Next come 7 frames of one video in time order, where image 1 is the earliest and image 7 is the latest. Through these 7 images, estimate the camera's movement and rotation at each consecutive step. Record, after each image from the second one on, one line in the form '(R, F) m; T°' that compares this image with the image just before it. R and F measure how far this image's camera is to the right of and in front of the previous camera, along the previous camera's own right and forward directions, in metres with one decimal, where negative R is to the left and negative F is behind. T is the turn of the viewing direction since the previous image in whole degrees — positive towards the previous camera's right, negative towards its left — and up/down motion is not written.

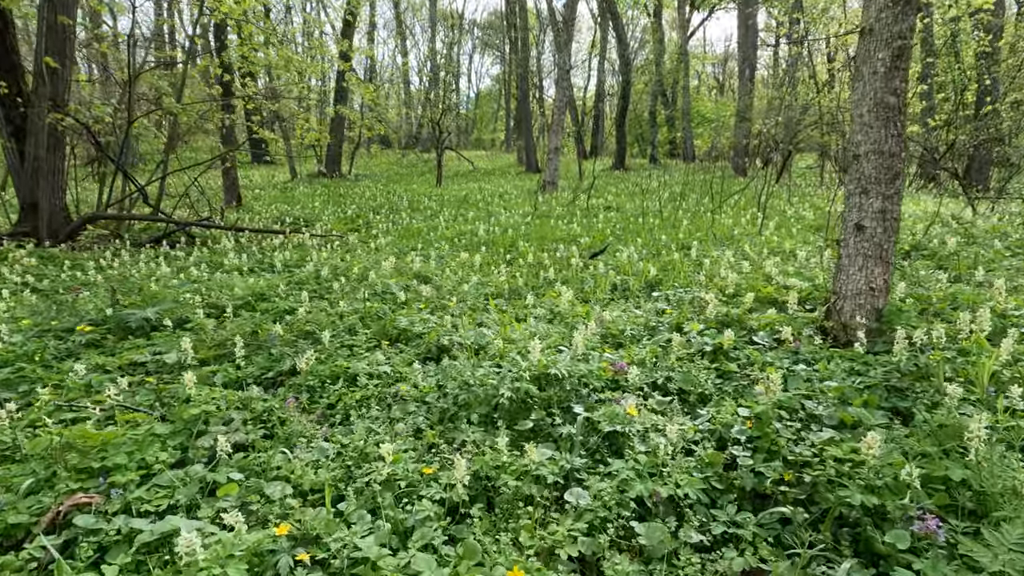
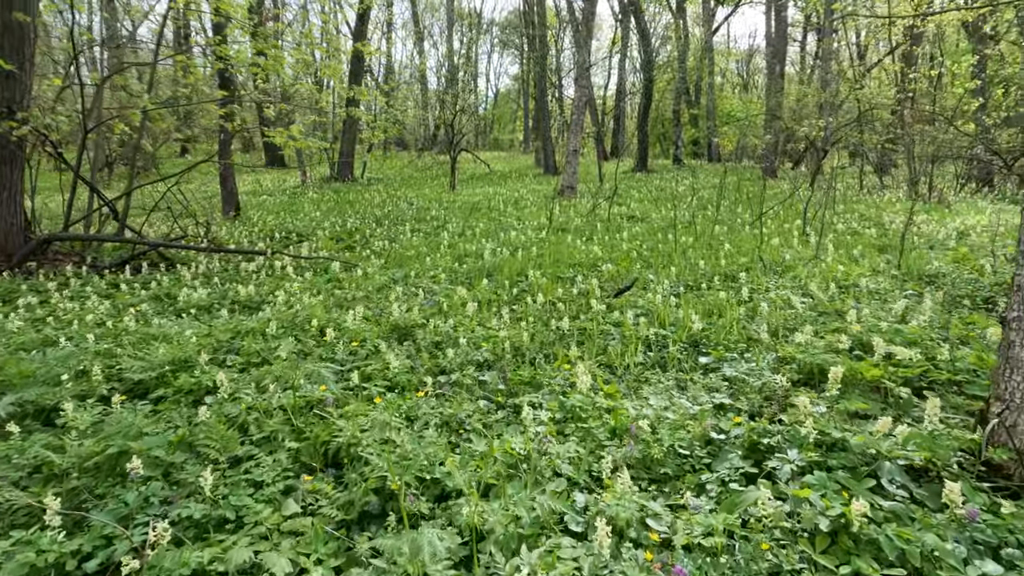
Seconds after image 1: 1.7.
(+0.1, +1.2) m; -2°
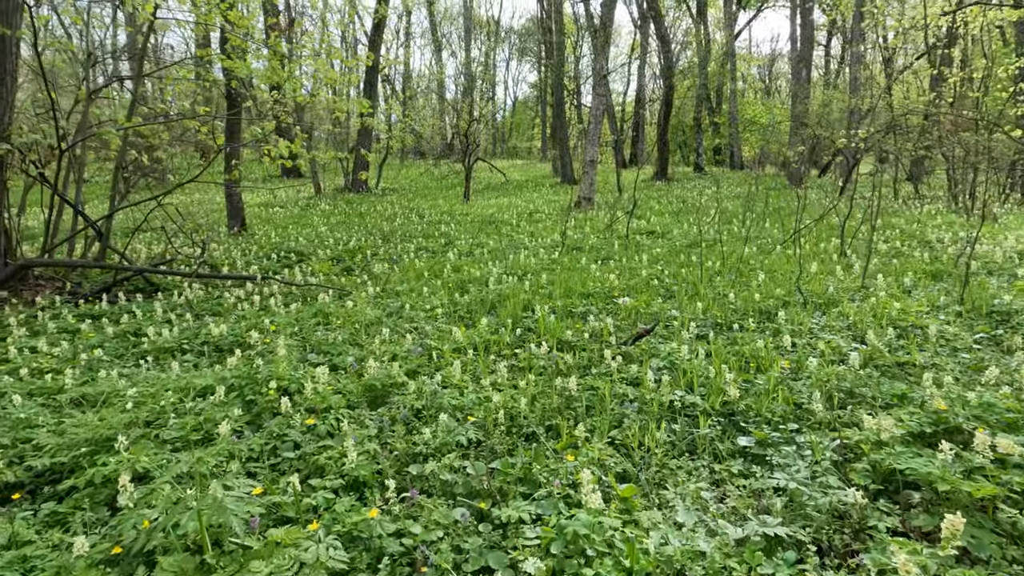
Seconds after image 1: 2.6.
(+0.1, +0.7) m; -2°
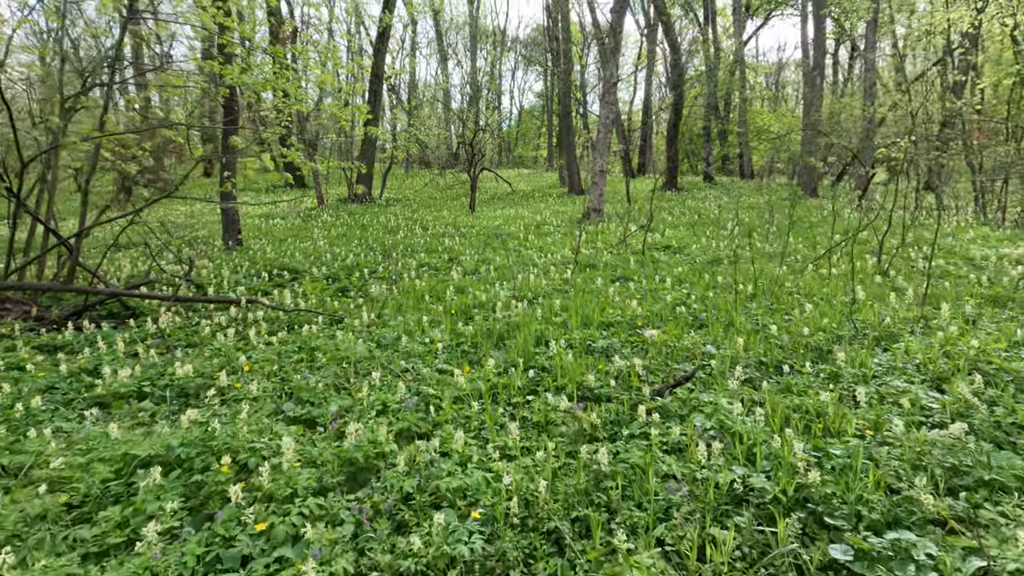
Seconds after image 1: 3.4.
(-0.1, +0.7) m; -1°
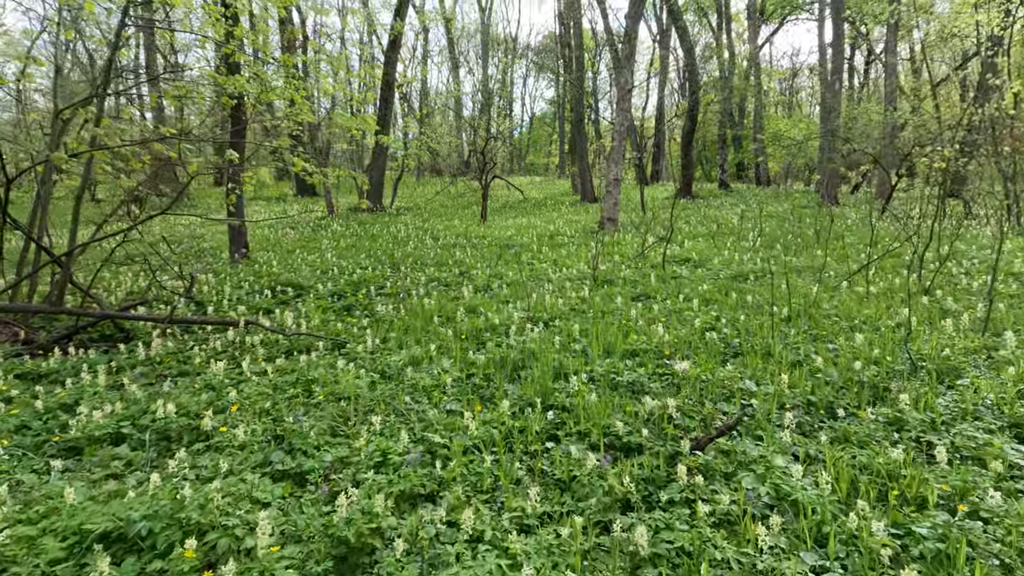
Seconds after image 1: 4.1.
(0.0, +0.5) m; -1°
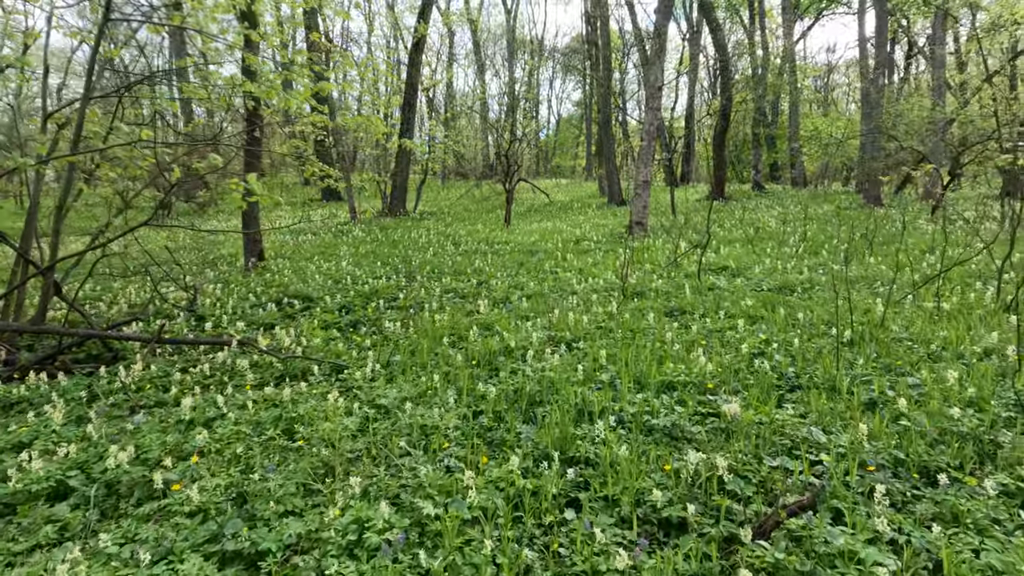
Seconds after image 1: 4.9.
(+0.1, +0.7) m; -3°
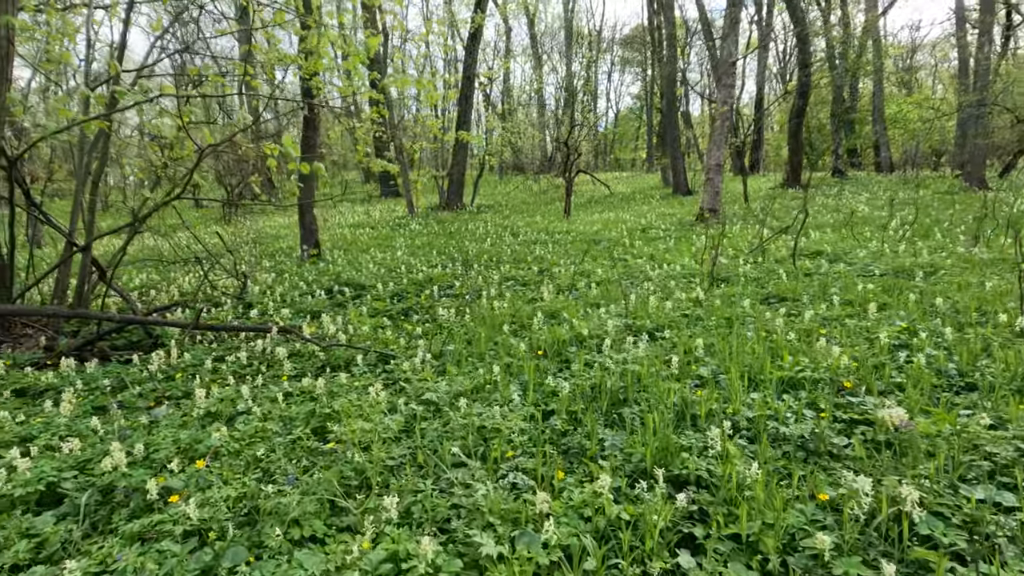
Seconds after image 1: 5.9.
(-0.1, +0.8) m; -6°
